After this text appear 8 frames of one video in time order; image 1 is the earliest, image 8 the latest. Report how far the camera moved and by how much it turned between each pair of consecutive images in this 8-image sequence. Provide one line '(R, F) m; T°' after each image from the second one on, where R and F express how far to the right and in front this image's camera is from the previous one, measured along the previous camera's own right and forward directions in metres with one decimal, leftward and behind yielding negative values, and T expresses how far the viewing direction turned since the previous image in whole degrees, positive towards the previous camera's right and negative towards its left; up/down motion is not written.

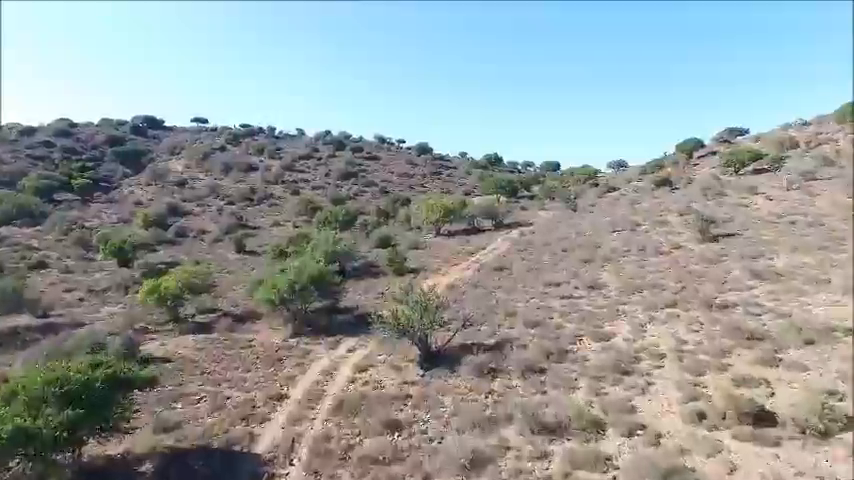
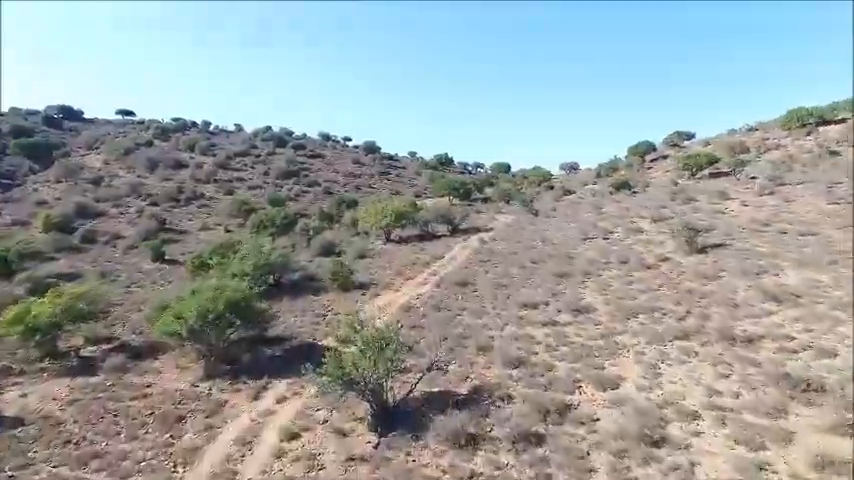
(-0.2, +4.2) m; +6°
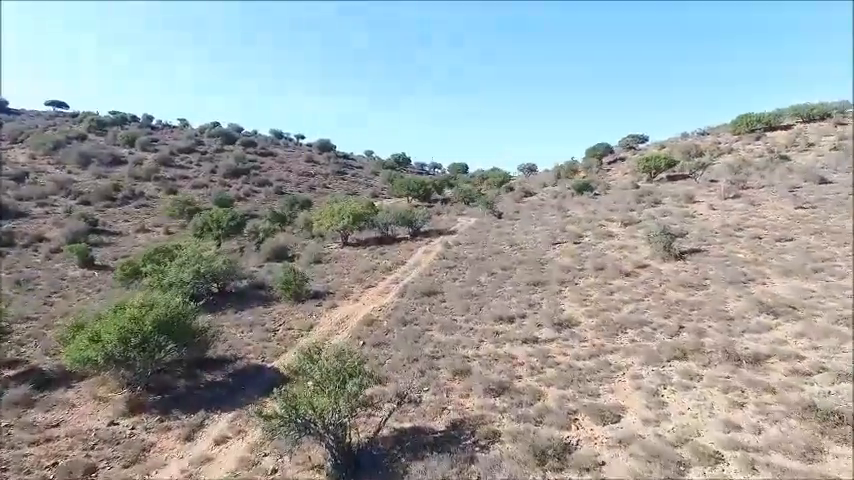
(-0.4, +2.1) m; +5°
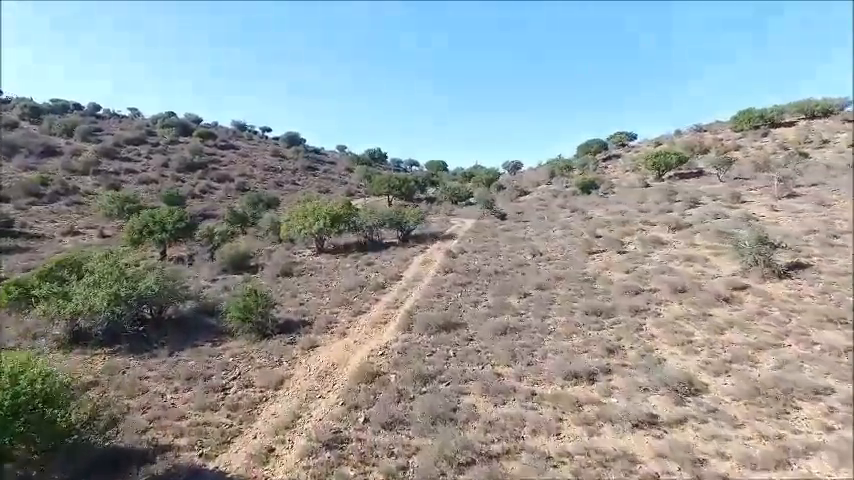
(-1.5, +6.3) m; +4°
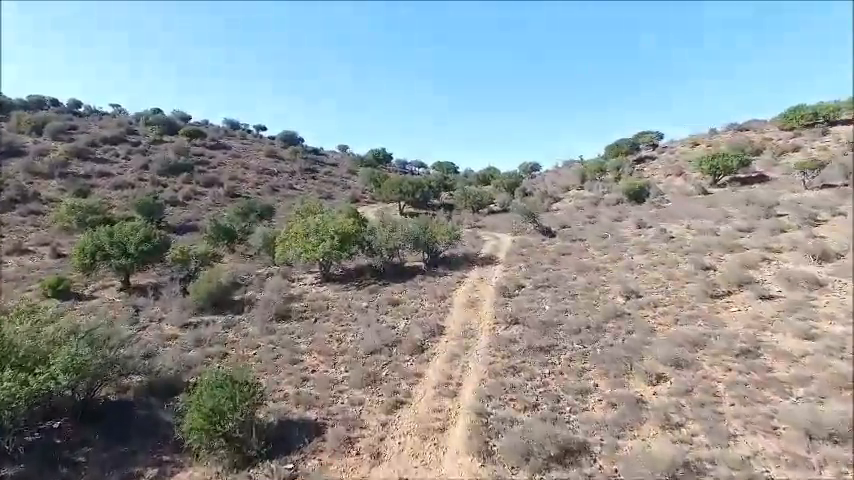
(-1.8, +6.7) m; 0°
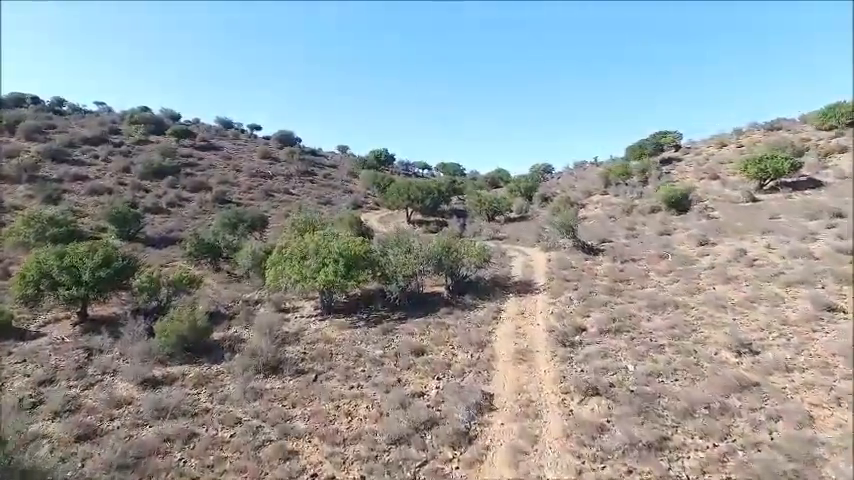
(-1.0, +4.5) m; 0°
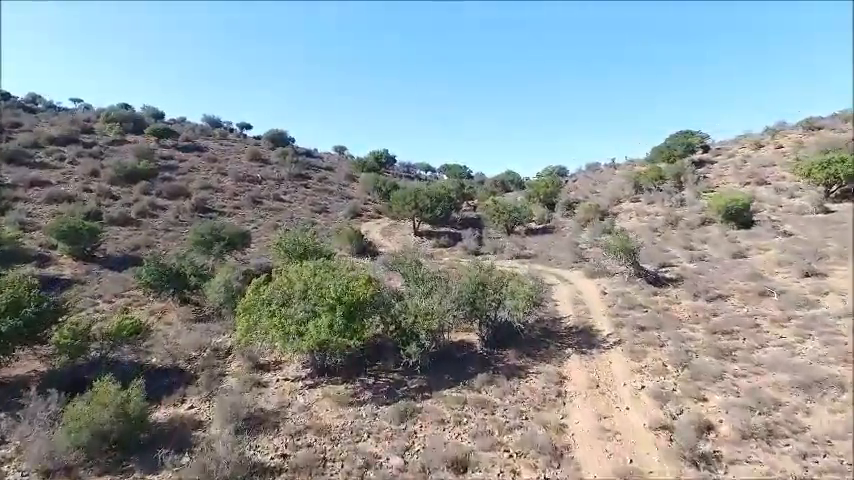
(-0.9, +5.4) m; 0°
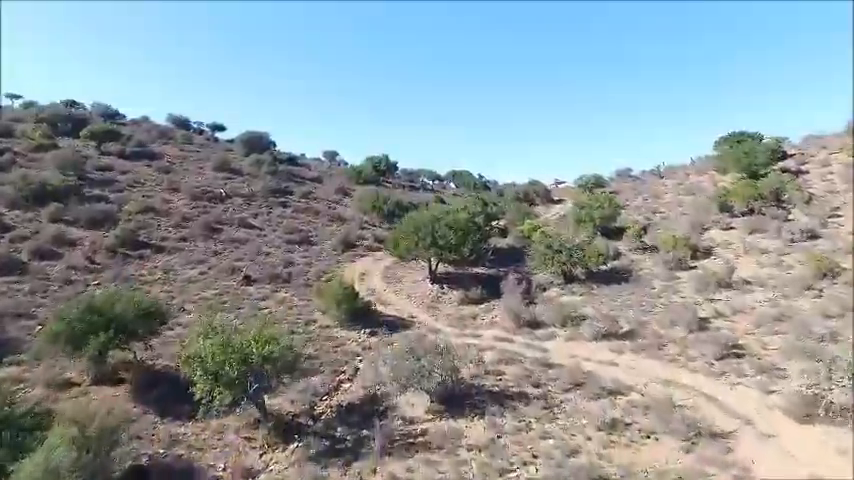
(-1.3, +11.0) m; 0°
